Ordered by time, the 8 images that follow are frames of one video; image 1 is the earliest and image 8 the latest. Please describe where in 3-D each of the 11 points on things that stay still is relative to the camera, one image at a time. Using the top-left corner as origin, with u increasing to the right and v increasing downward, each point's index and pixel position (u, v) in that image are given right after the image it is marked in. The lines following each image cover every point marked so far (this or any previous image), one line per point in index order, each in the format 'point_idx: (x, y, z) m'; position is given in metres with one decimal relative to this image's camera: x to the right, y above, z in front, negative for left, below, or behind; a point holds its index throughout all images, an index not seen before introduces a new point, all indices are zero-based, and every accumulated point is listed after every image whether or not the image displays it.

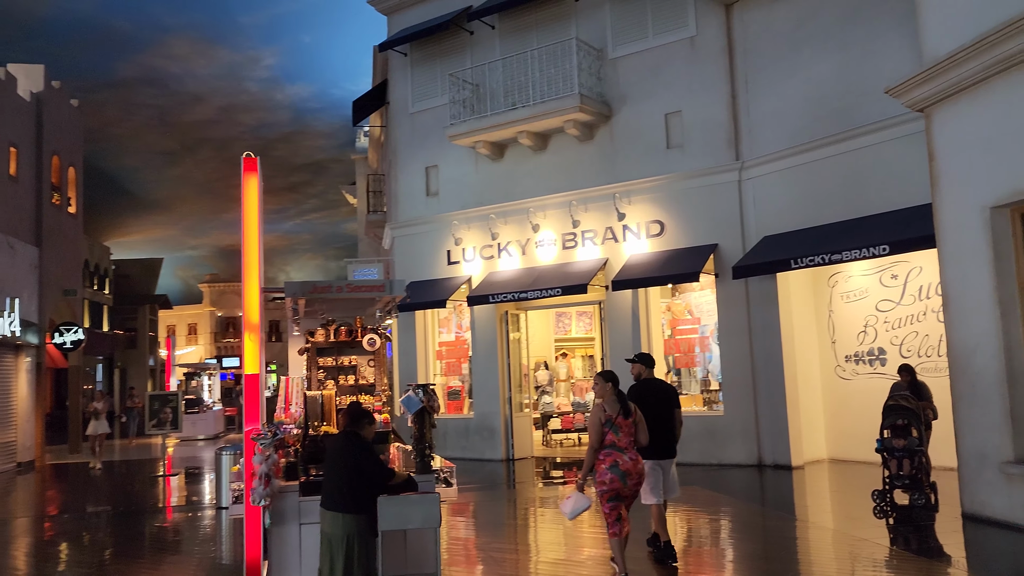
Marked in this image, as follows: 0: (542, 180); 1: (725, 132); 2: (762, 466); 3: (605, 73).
0: (+0.5, +1.7, +13.5) m
1: (+3.0, +2.2, +11.7) m
2: (+3.3, -2.4, +11.2) m
3: (+1.4, +3.3, +12.9) m
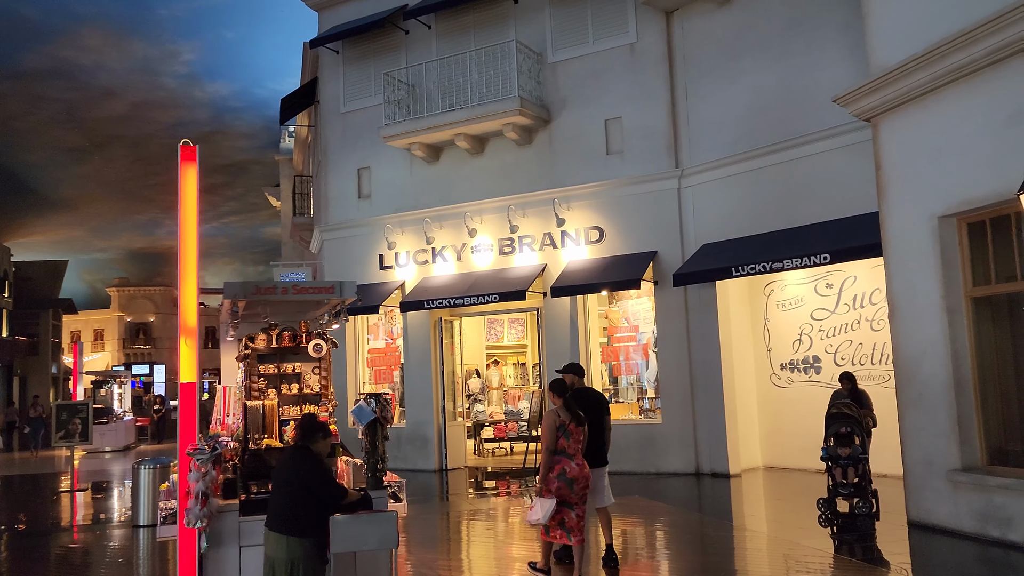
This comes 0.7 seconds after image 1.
0: (-0.5, +1.6, +13.2) m
1: (+2.1, +2.1, +11.7) m
2: (+2.5, -2.5, +11.2) m
3: (+0.5, +3.2, +12.7) m
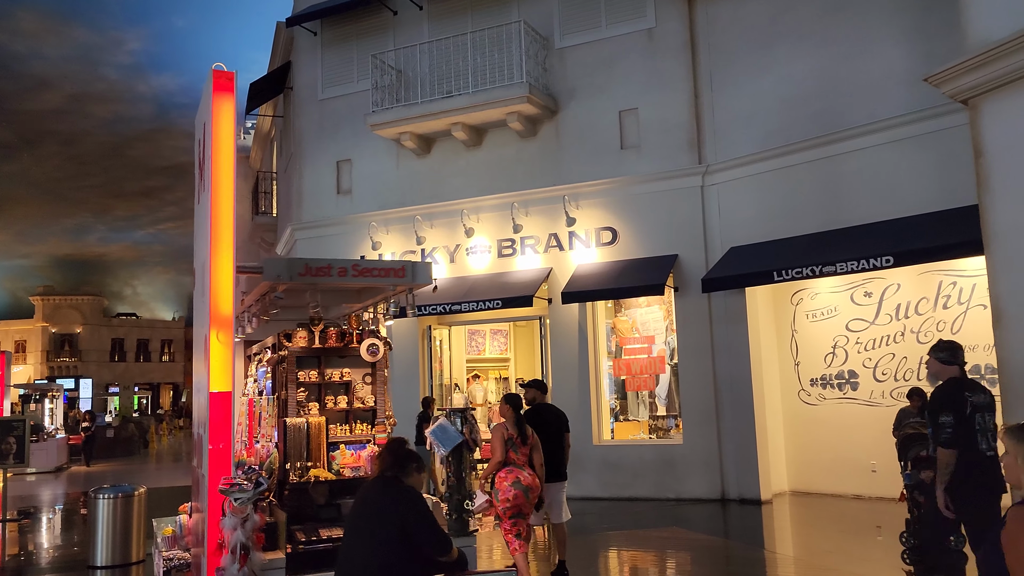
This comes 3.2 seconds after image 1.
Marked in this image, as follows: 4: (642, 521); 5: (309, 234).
0: (-0.5, +1.6, +12.0) m
1: (+2.2, +2.0, +10.7) m
2: (+2.6, -2.6, +10.2) m
3: (+0.5, +3.1, +11.7) m
4: (+1.5, -2.7, +9.7) m
5: (-3.2, +0.8, +13.1) m
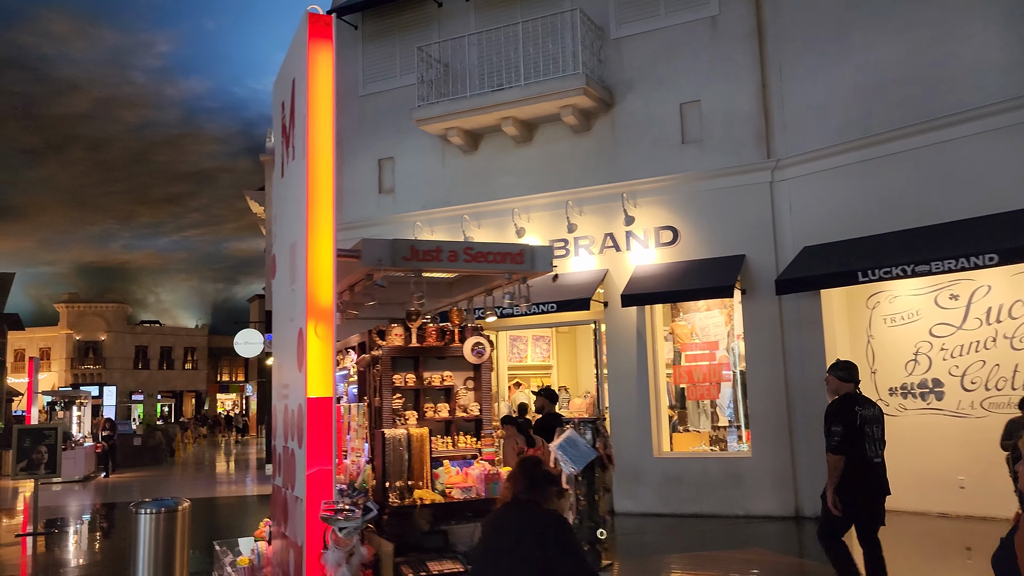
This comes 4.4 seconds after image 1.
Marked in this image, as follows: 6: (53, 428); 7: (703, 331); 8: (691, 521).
0: (+0.2, +1.5, +11.5) m
1: (+2.9, +1.9, +10.1) m
2: (+3.2, -2.6, +9.5) m
3: (+1.2, +3.1, +11.1) m
4: (+2.2, -2.7, +9.1) m
5: (-2.4, +0.8, +12.6) m
6: (-6.2, -1.9, +11.5) m
7: (+2.4, -0.5, +10.6) m
8: (+2.1, -2.7, +9.9) m
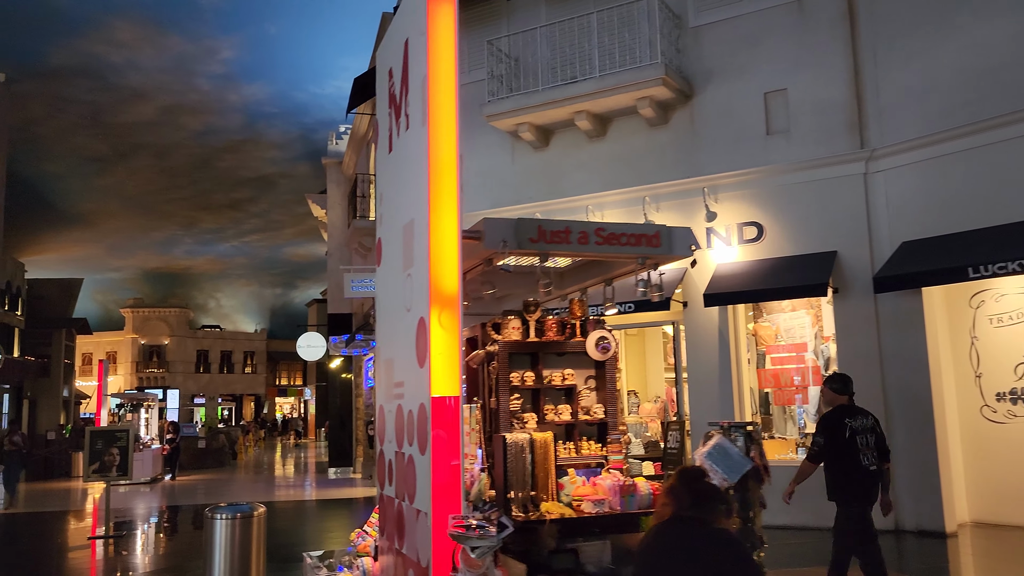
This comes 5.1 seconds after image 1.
0: (+1.1, +1.5, +11.1) m
1: (+3.8, +2.0, +9.5) m
2: (+4.1, -2.6, +8.9) m
3: (+2.2, +3.1, +10.6) m
4: (+3.0, -2.7, +8.5) m
5: (-1.4, +0.8, +12.3) m
6: (-5.3, -1.9, +11.4) m
7: (+3.3, -0.5, +10.1) m
8: (+3.0, -2.7, +9.3) m
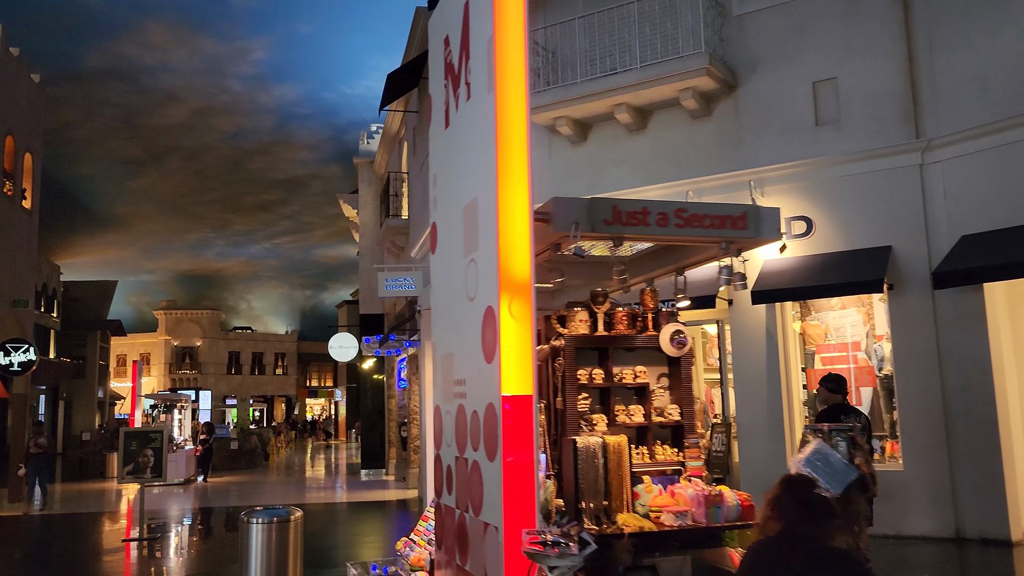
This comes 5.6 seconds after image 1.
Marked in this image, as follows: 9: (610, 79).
0: (+1.6, +1.5, +10.7) m
1: (+4.2, +2.0, +9.1) m
2: (+4.5, -2.5, +8.5) m
3: (+2.6, +3.1, +10.3) m
4: (+3.4, -2.7, +8.2) m
5: (-0.9, +0.8, +12.1) m
6: (-4.8, -1.9, +11.3) m
7: (+3.8, -0.5, +9.7) m
8: (+3.4, -2.7, +8.9) m
9: (+1.2, +2.5, +10.2) m
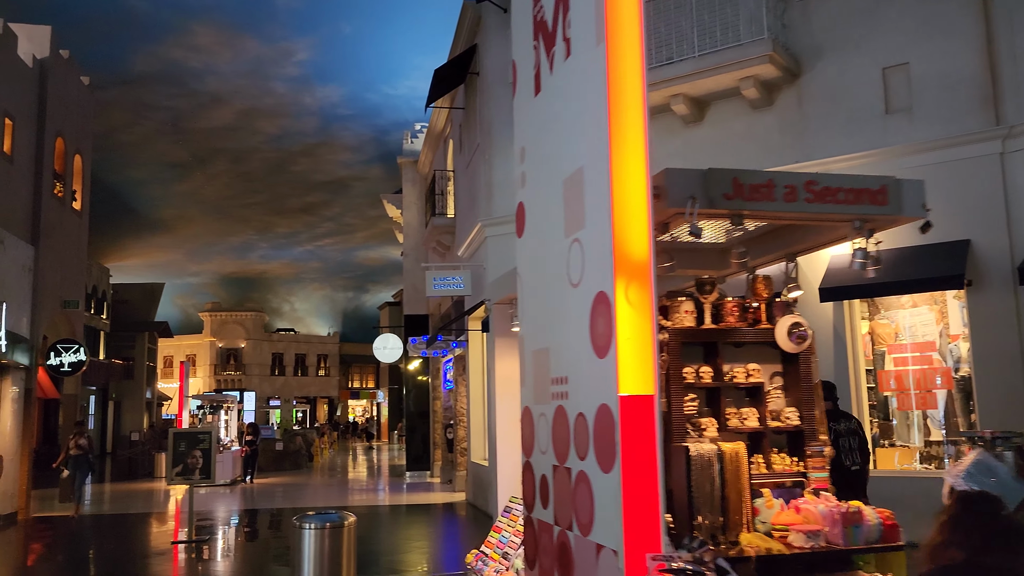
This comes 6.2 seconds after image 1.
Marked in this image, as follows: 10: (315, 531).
0: (+2.3, +1.6, +10.3) m
1: (+4.8, +2.0, +8.6) m
2: (+5.1, -2.5, +7.9) m
3: (+3.2, +3.1, +9.8) m
4: (+3.9, -2.6, +7.7) m
5: (-0.2, +0.8, +11.8) m
6: (-4.1, -1.9, +11.2) m
7: (+4.4, -0.5, +9.2) m
8: (+4.0, -2.6, +8.4) m
9: (+1.8, +2.6, +9.9) m
10: (-1.5, -1.8, +6.3) m
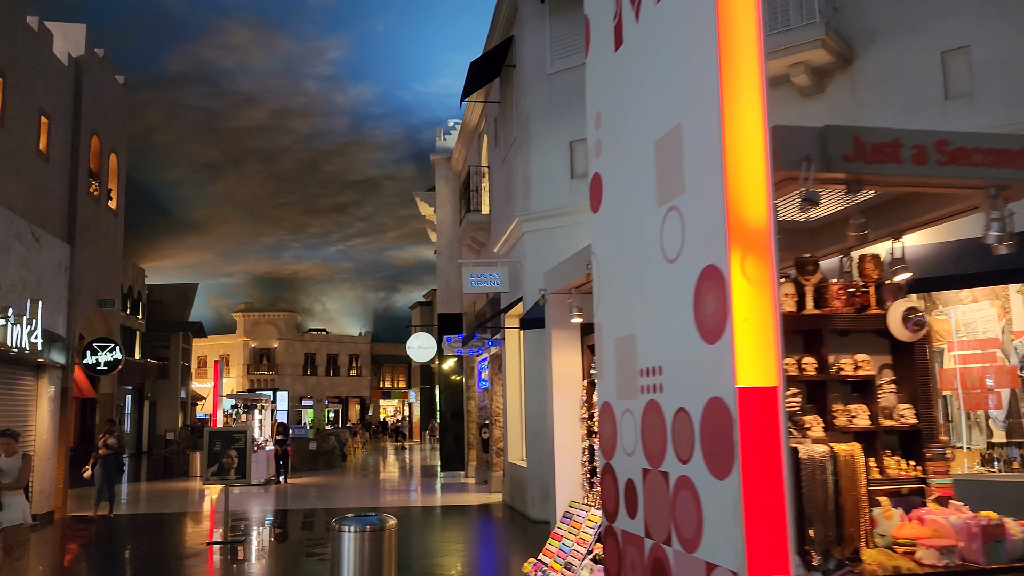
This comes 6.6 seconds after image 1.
0: (+2.7, +1.6, +10.0) m
1: (+5.2, +2.1, +8.2) m
2: (+5.4, -2.4, +7.5) m
3: (+3.7, +3.2, +9.4) m
4: (+4.3, -2.6, +7.2) m
5: (+0.4, +0.9, +11.5) m
6: (-3.6, -1.9, +11.1) m
7: (+4.8, -0.4, +8.8) m
8: (+4.4, -2.6, +8.0) m
9: (+2.3, +2.6, +9.5) m
10: (-1.1, -1.8, +6.1) m
